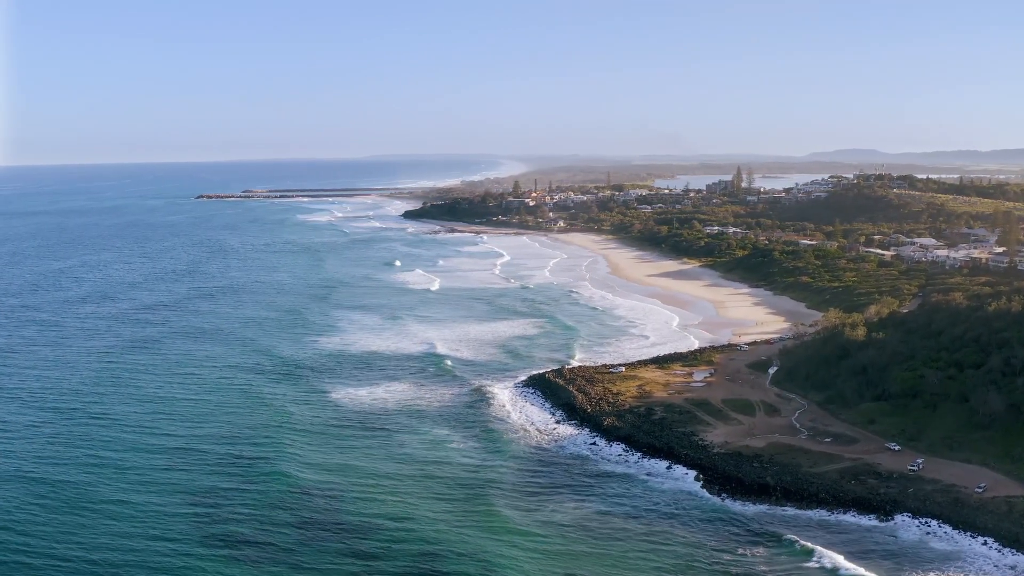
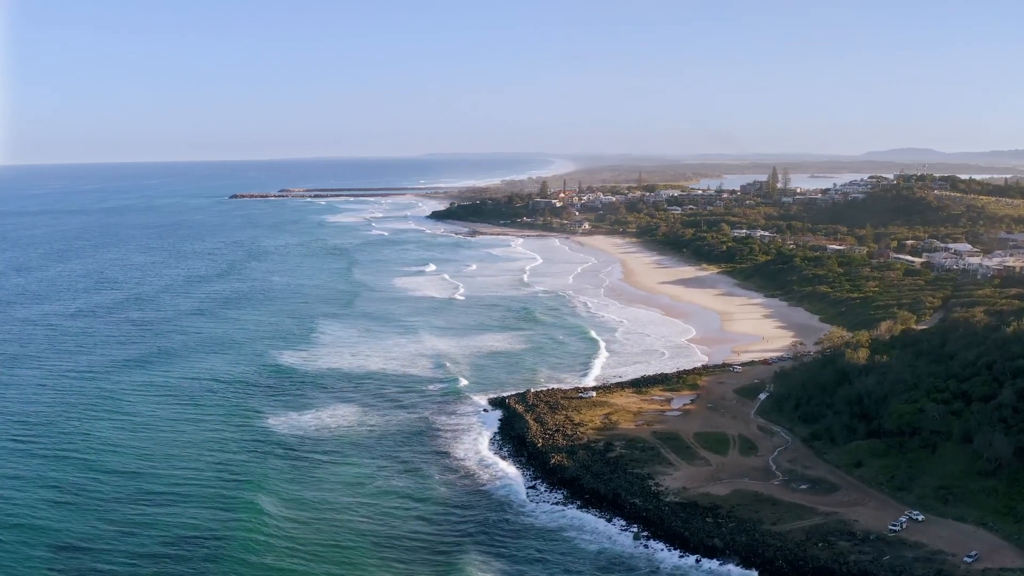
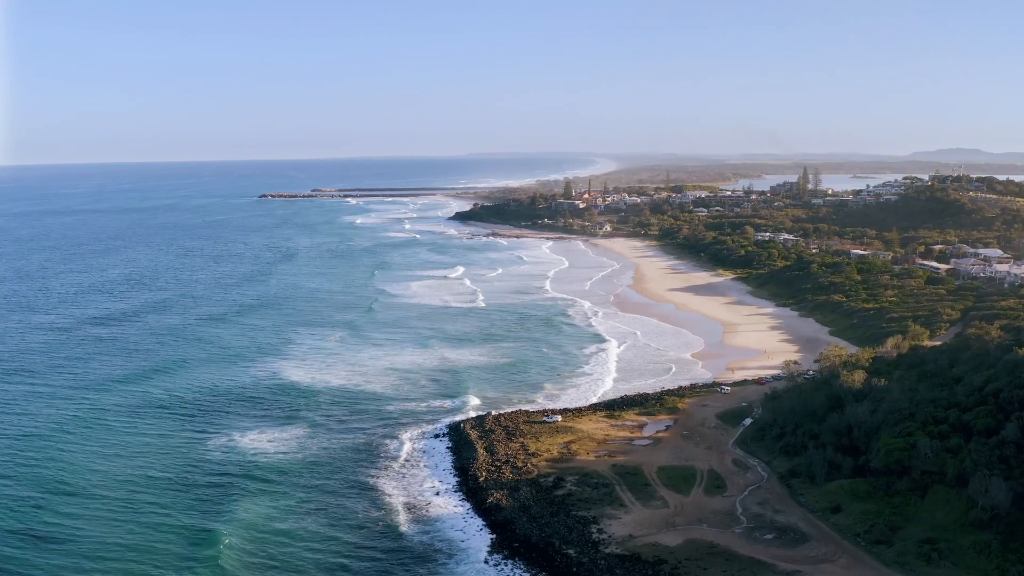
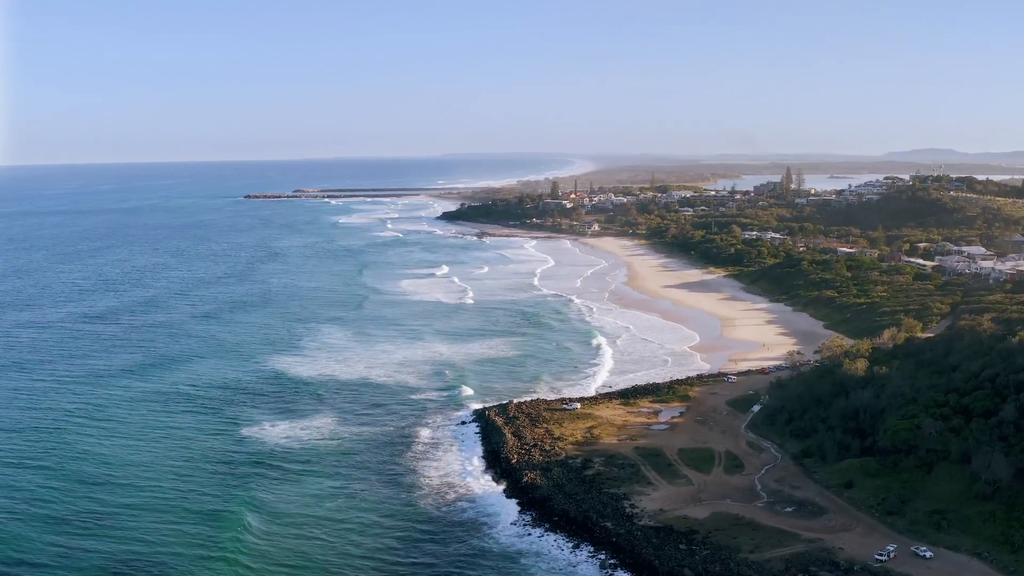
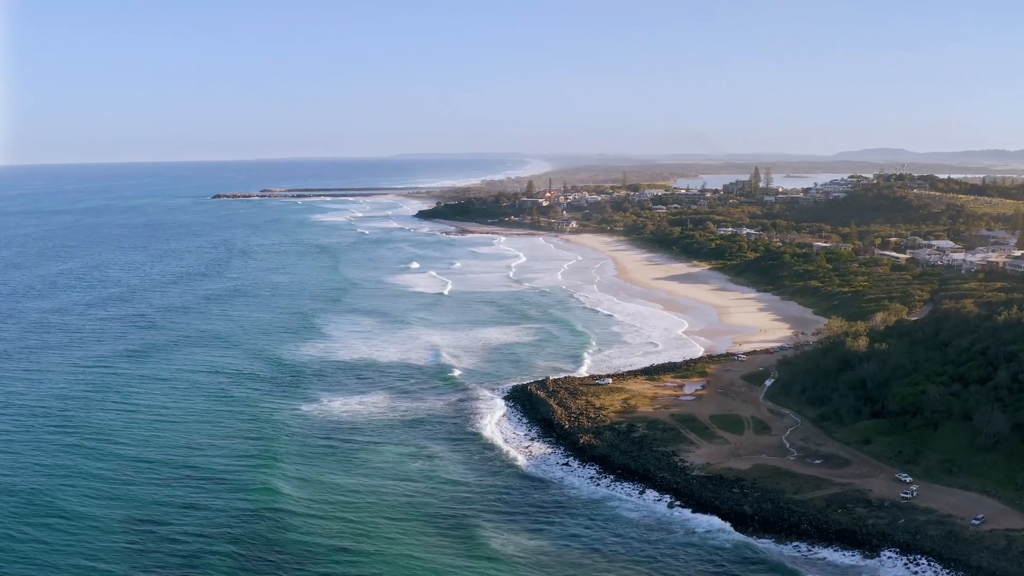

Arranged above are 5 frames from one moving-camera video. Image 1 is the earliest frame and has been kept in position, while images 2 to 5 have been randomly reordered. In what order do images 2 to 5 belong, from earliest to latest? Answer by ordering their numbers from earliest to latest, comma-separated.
5, 2, 4, 3
